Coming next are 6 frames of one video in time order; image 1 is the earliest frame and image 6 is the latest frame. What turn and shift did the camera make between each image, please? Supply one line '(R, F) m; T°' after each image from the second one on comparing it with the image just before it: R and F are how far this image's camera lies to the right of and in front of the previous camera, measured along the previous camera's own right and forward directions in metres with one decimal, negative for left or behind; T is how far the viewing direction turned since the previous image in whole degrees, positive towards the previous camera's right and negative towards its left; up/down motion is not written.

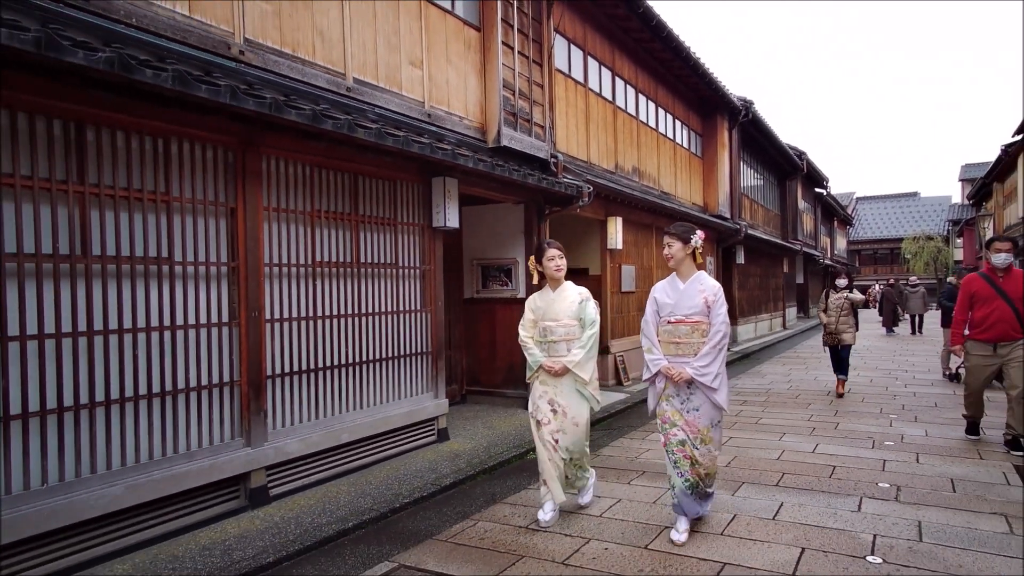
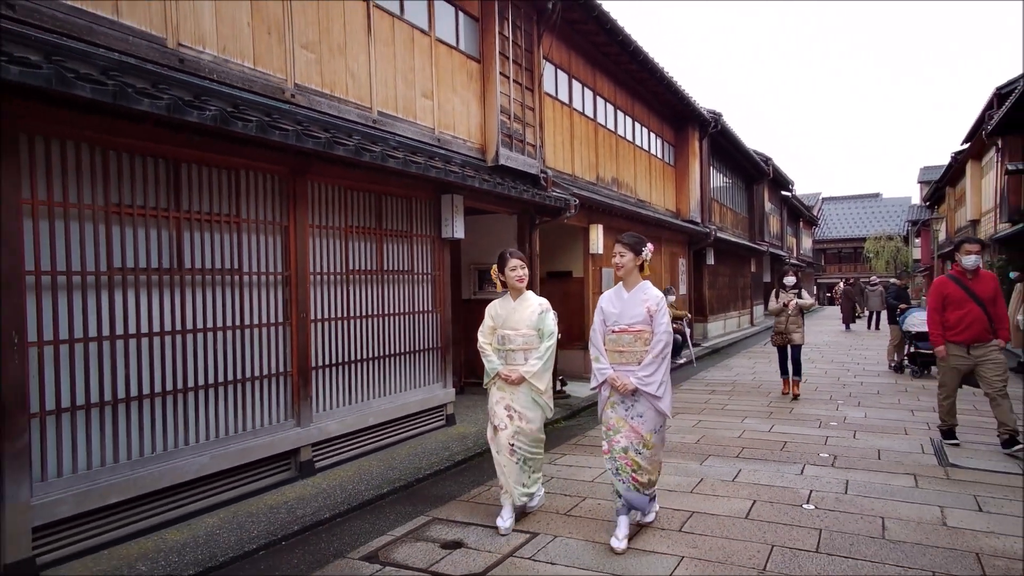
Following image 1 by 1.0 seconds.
(-0.3, -0.9) m; +2°
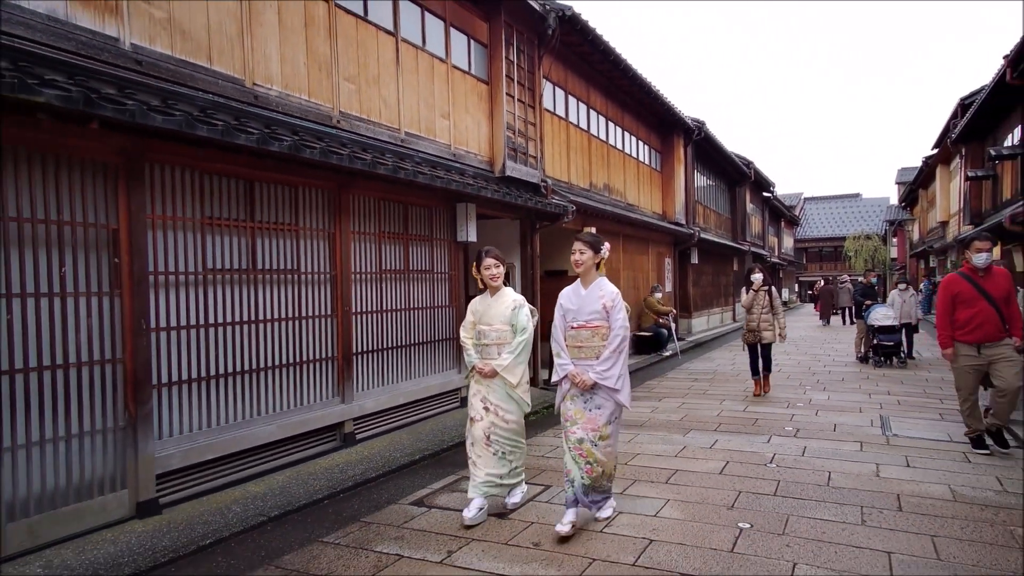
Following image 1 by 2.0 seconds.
(-0.2, -1.0) m; +1°
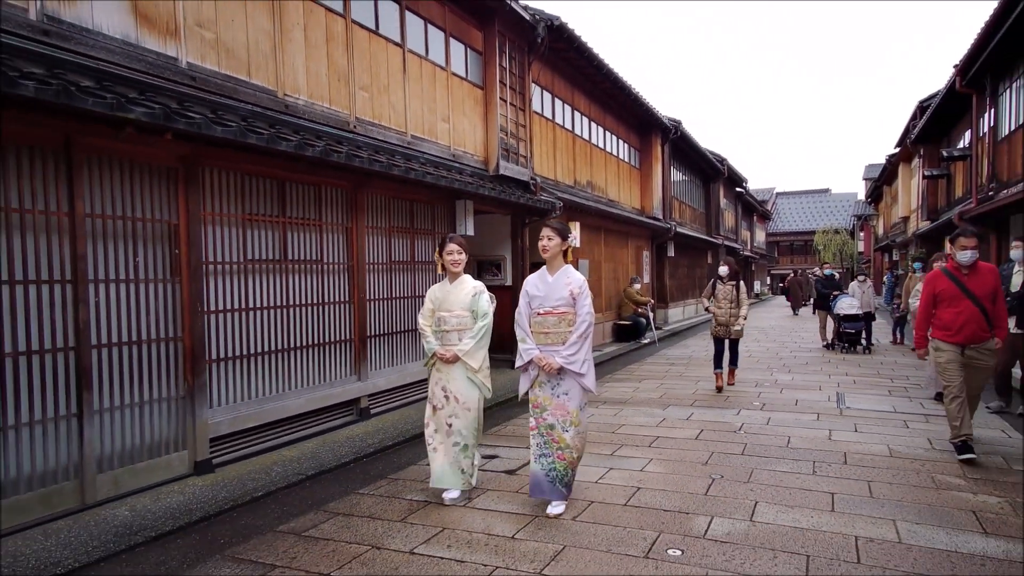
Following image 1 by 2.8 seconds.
(-0.2, -0.7) m; +2°
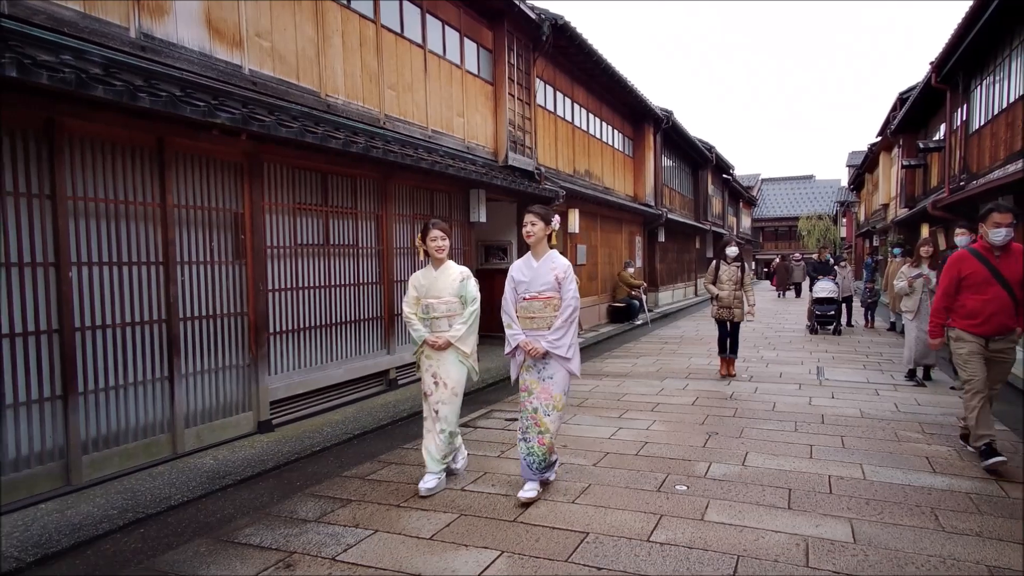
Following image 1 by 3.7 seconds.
(-0.3, -0.7) m; +1°
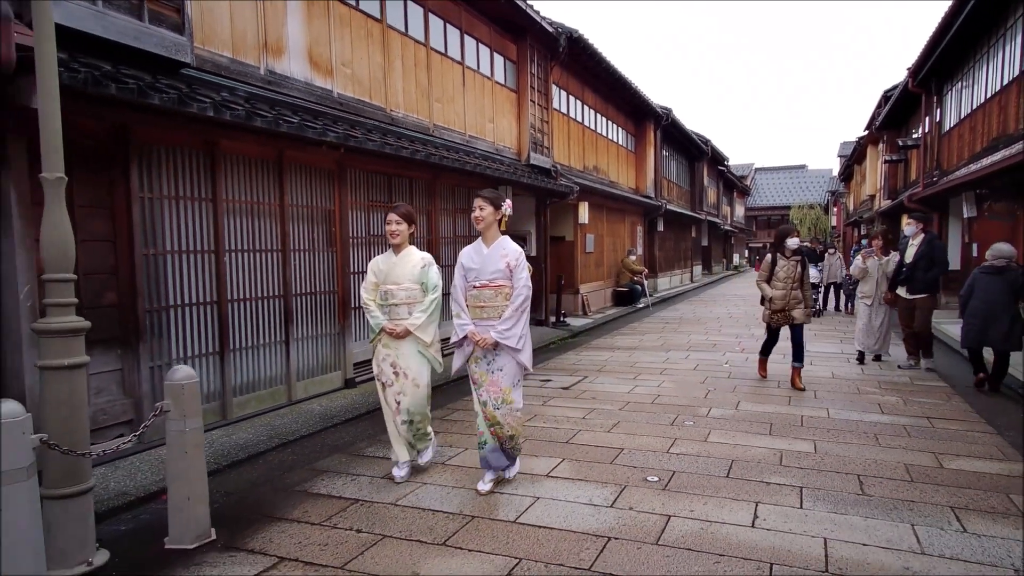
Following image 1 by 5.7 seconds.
(-0.5, -1.4) m; +1°
